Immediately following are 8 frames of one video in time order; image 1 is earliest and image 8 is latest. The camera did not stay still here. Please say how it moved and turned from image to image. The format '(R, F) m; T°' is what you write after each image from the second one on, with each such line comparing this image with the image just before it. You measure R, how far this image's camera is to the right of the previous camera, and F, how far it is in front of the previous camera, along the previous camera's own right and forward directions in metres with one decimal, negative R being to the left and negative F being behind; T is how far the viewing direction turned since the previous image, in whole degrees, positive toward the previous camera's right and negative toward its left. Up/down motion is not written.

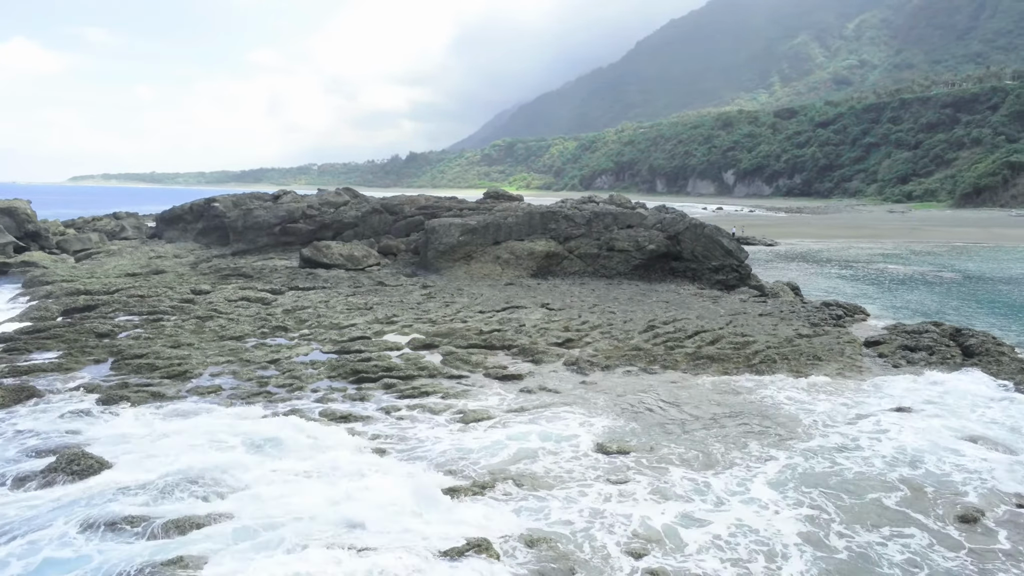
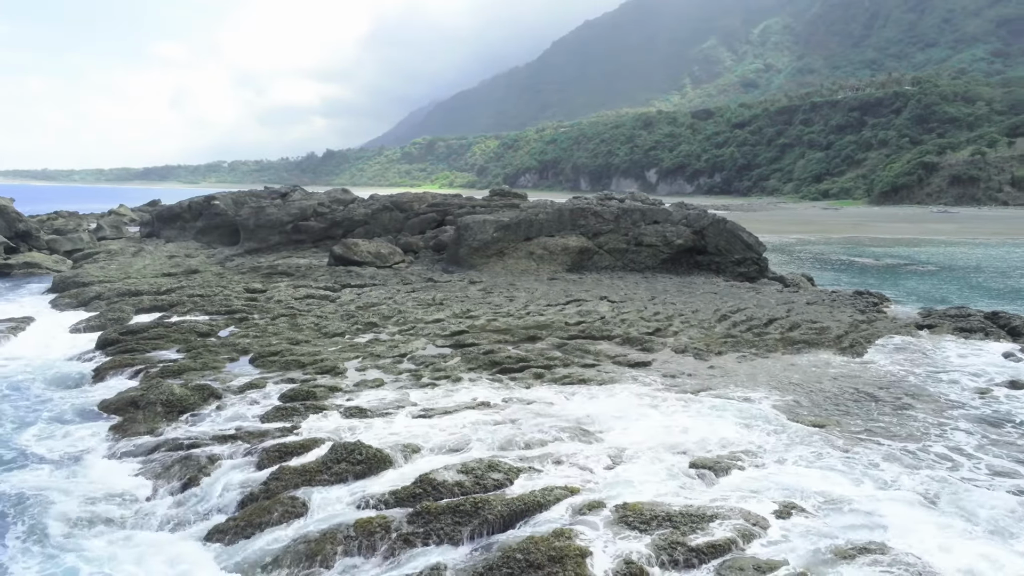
(-4.0, -0.3) m; +7°
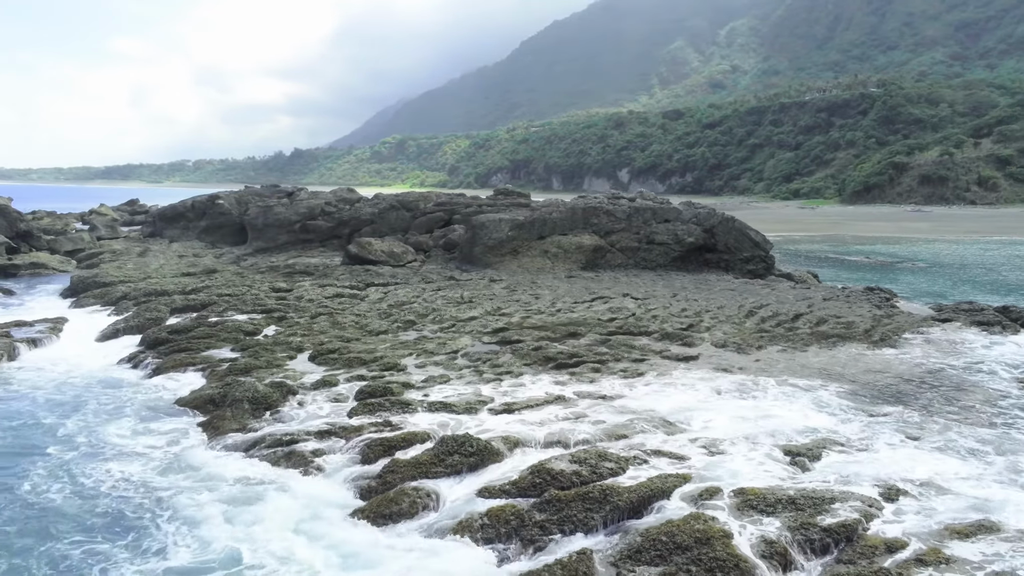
(-1.6, -0.2) m; +3°
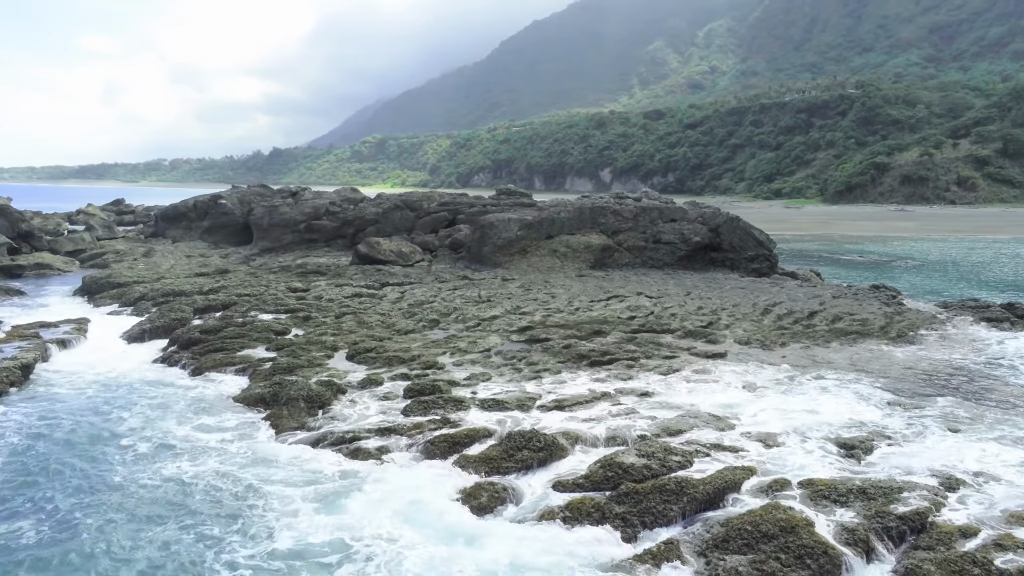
(-1.0, -0.2) m; +2°
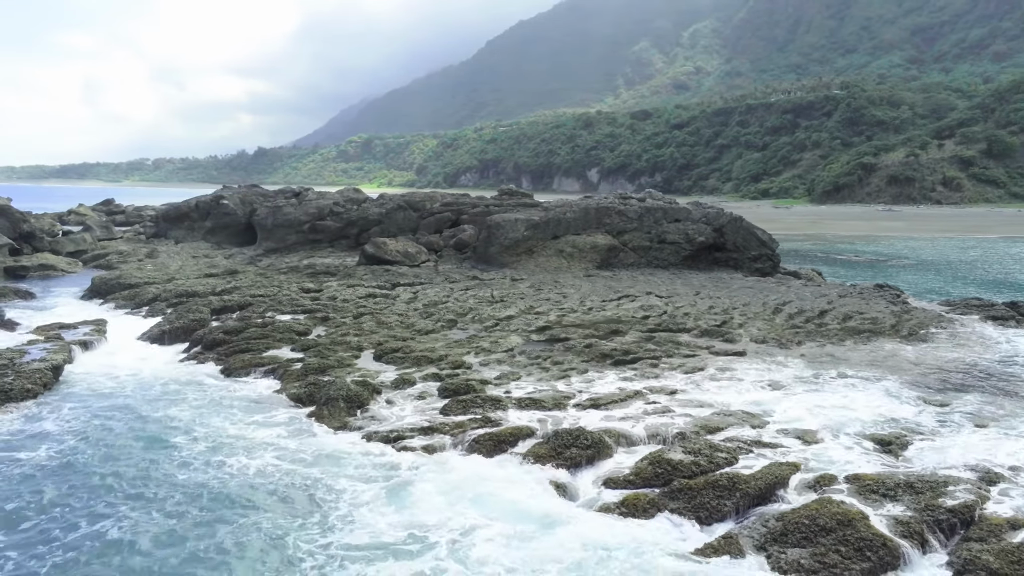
(-0.7, -0.1) m; +1°
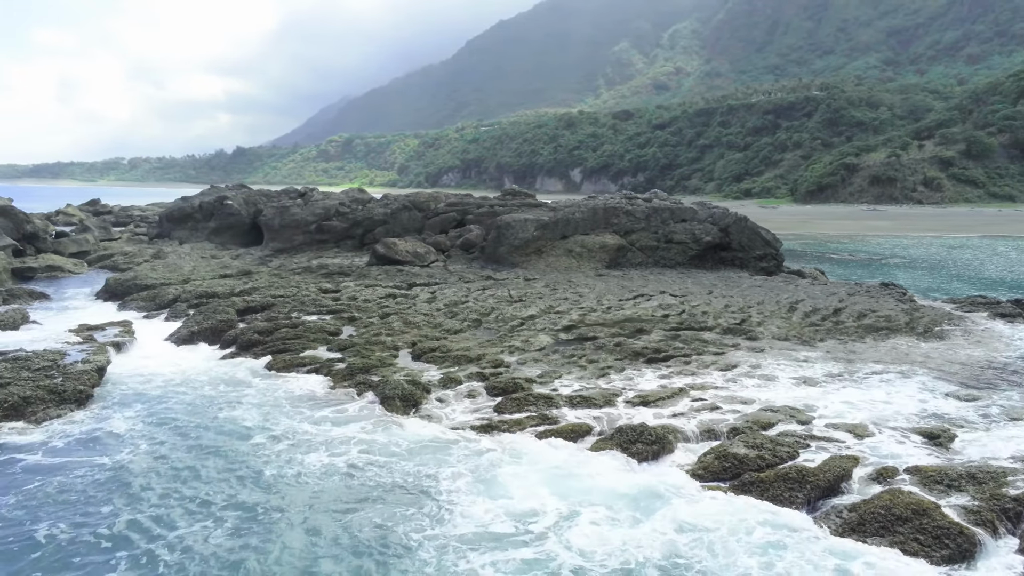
(-1.0, -0.2) m; +2°
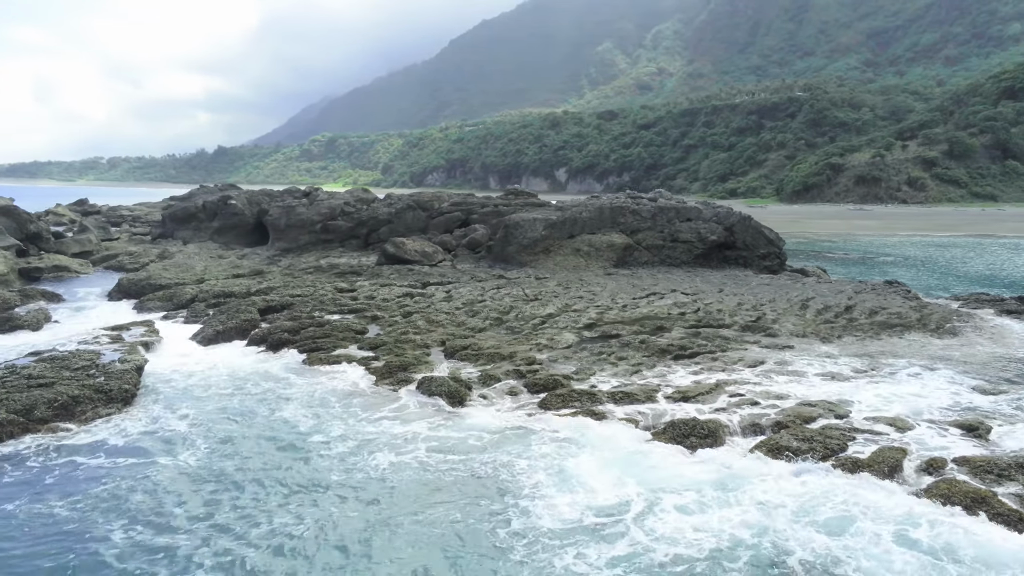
(-0.9, -0.1) m; +1°
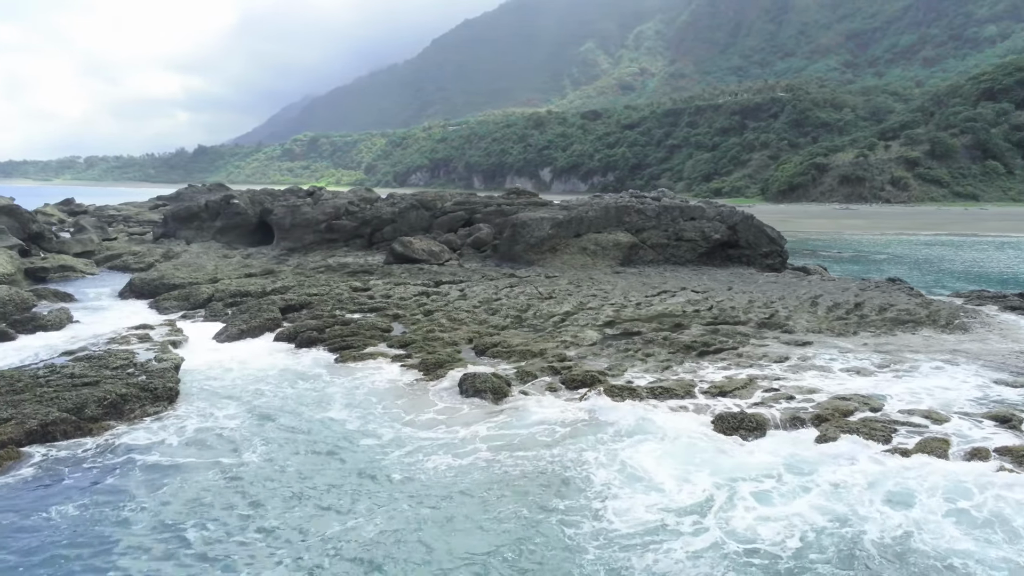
(-0.9, -0.1) m; +1°
